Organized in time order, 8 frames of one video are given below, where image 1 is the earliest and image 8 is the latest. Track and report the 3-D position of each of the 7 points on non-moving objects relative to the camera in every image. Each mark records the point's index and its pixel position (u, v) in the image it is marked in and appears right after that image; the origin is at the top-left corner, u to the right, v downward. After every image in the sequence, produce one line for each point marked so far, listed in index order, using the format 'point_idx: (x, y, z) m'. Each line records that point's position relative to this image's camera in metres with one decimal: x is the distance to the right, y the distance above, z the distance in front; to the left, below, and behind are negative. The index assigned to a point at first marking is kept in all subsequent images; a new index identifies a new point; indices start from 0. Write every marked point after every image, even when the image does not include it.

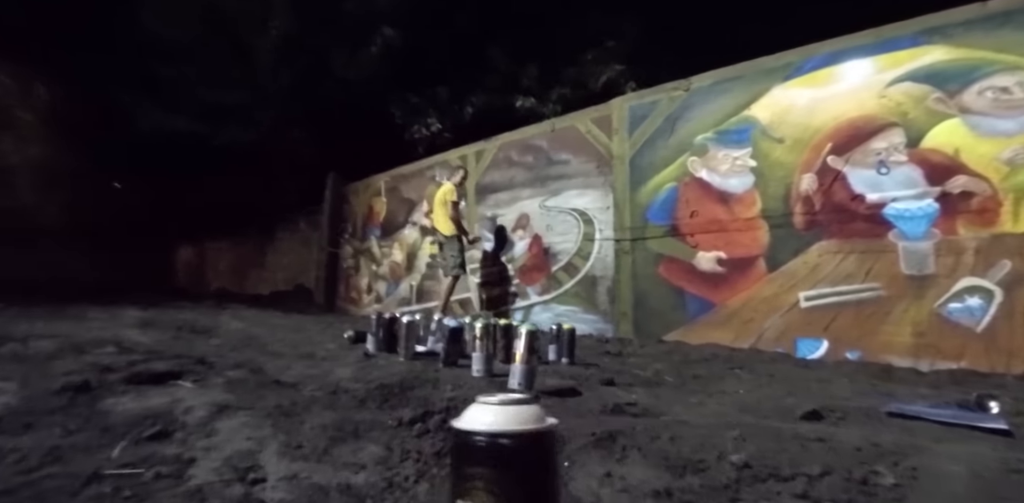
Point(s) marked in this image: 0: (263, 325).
0: (-3.0, -0.8, +5.9) m
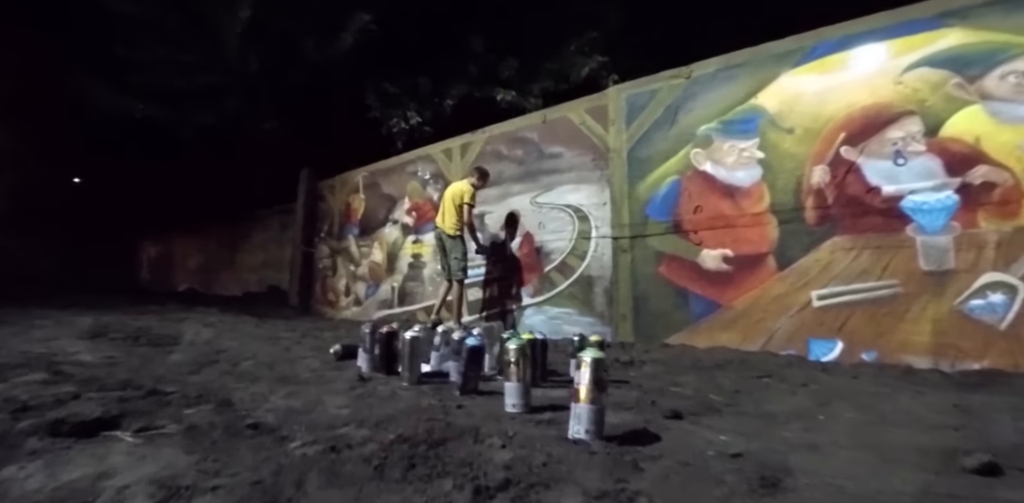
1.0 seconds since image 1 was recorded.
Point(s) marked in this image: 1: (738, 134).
0: (-3.0, -0.9, +5.5) m
1: (+2.7, +1.4, +6.2) m
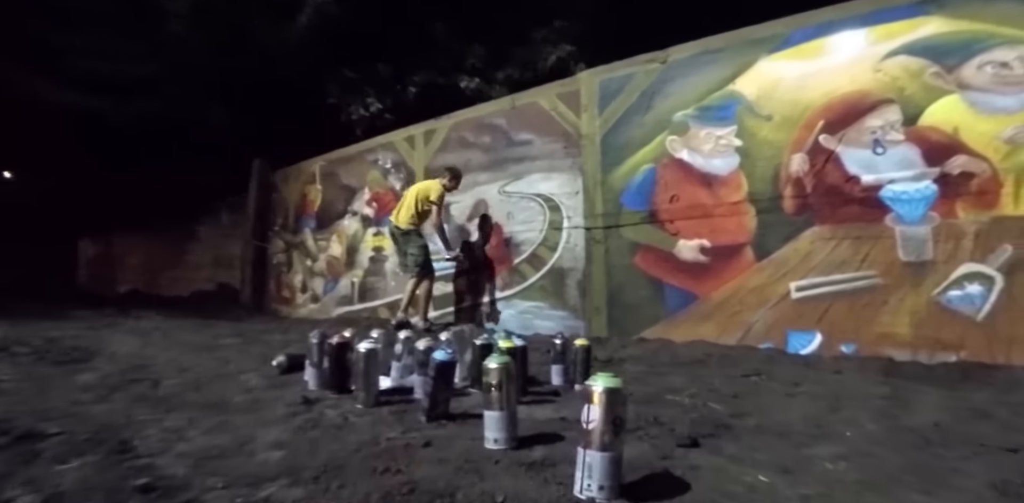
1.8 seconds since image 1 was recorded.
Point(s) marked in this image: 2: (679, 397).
0: (-3.3, -0.8, +4.9) m
1: (+2.3, +1.5, +6.0) m
2: (+0.8, -0.7, +2.5) m
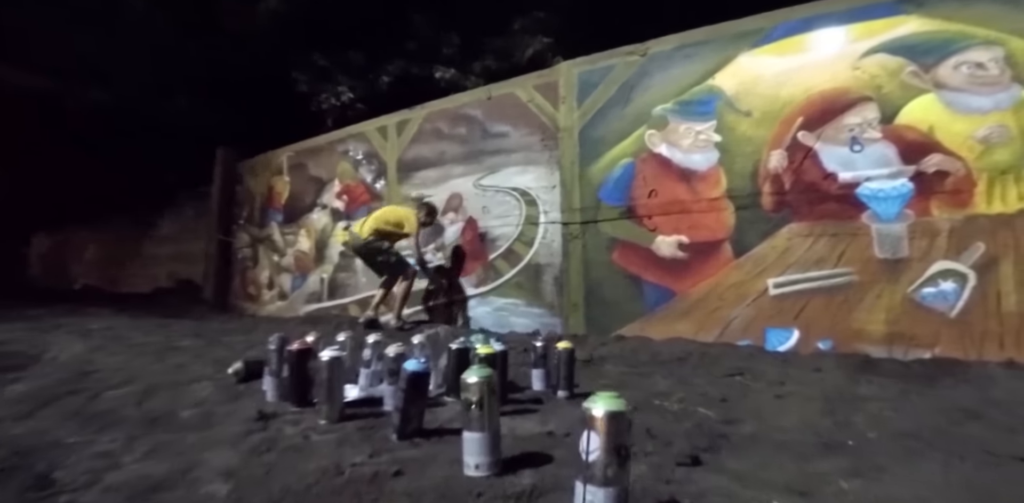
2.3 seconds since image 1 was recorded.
0: (-3.5, -0.8, +4.6) m
1: (+2.1, +1.5, +5.9) m
2: (+0.7, -0.7, +2.4) m
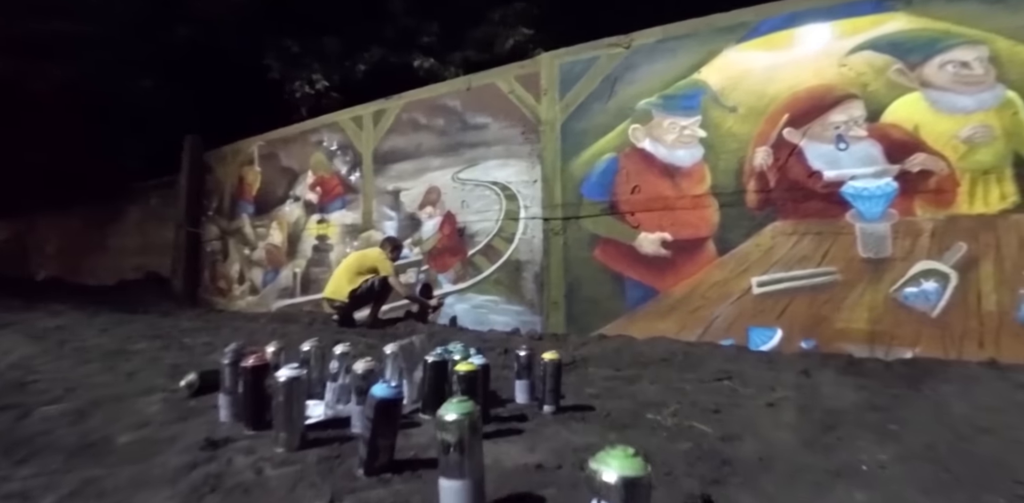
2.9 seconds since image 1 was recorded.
0: (-3.7, -0.7, +4.3) m
1: (+1.9, +1.6, +5.8) m
2: (+0.6, -0.7, +2.2) m
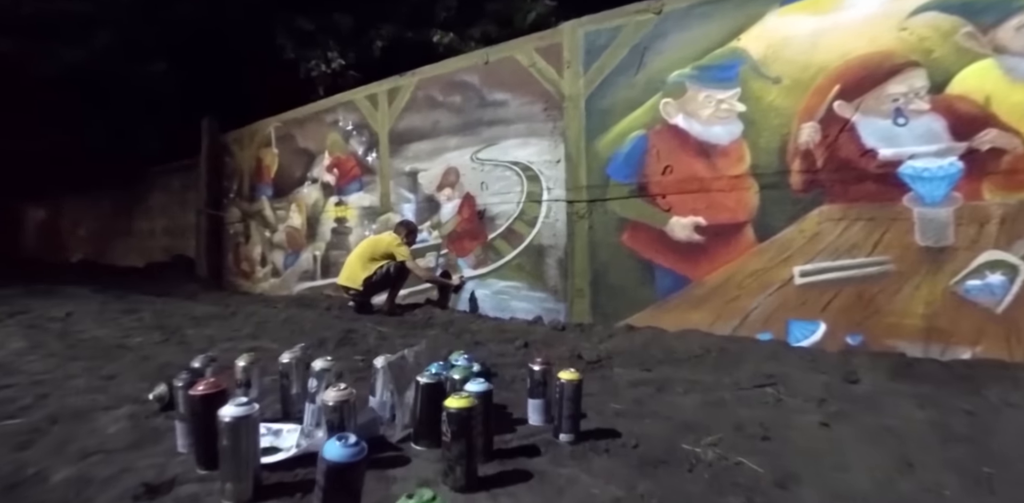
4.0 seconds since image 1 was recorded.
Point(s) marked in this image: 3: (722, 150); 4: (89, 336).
0: (-3.6, -0.6, +4.1) m
1: (+2.1, +1.7, +5.3) m
2: (+0.7, -0.7, +1.9) m
3: (+2.1, +1.0, +5.2) m
4: (-3.1, -0.6, +3.9) m
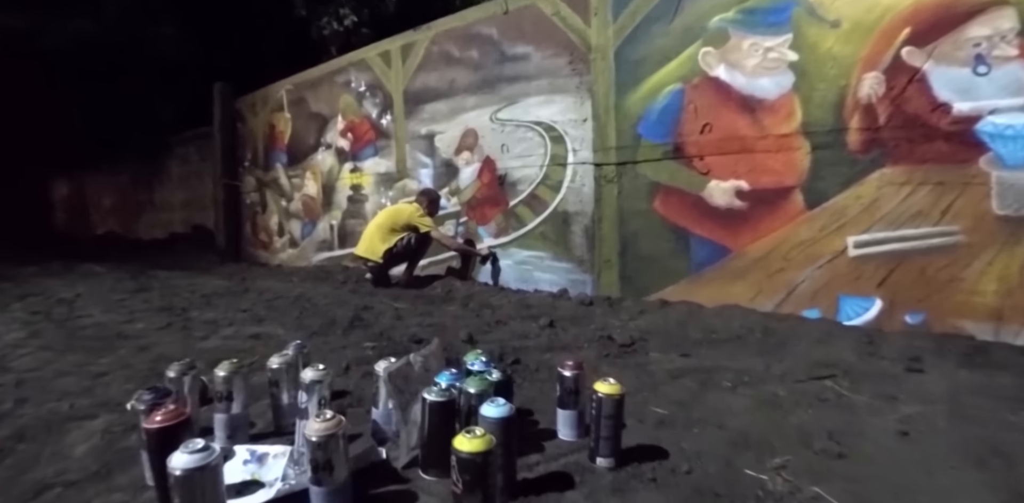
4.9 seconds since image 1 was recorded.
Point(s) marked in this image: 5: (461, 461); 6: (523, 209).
0: (-3.4, -0.4, +4.0) m
1: (+2.3, +2.0, +4.7) m
2: (+0.8, -0.7, +1.6) m
3: (+2.3, +1.3, +4.7) m
4: (-3.0, -0.5, +3.7) m
5: (-0.1, -0.4, +1.1) m
6: (+0.1, +0.5, +6.2) m
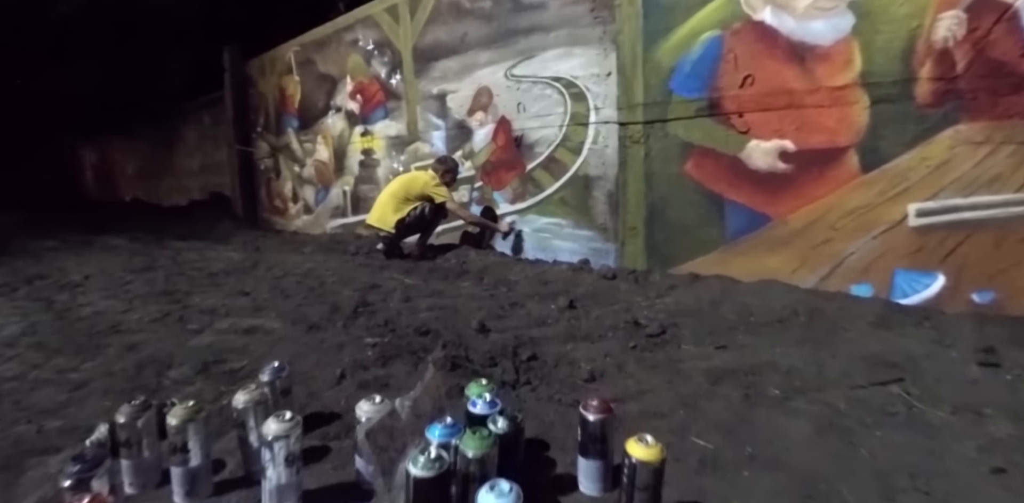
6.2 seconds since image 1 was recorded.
0: (-3.2, -0.3, +3.8) m
1: (+2.4, +2.2, +4.0) m
2: (+0.8, -0.7, +1.3) m
3: (+2.5, +1.5, +4.1) m
4: (-2.8, -0.4, +3.5) m
5: (-0.1, -0.5, +0.8) m
6: (+0.3, +0.9, +5.7) m
